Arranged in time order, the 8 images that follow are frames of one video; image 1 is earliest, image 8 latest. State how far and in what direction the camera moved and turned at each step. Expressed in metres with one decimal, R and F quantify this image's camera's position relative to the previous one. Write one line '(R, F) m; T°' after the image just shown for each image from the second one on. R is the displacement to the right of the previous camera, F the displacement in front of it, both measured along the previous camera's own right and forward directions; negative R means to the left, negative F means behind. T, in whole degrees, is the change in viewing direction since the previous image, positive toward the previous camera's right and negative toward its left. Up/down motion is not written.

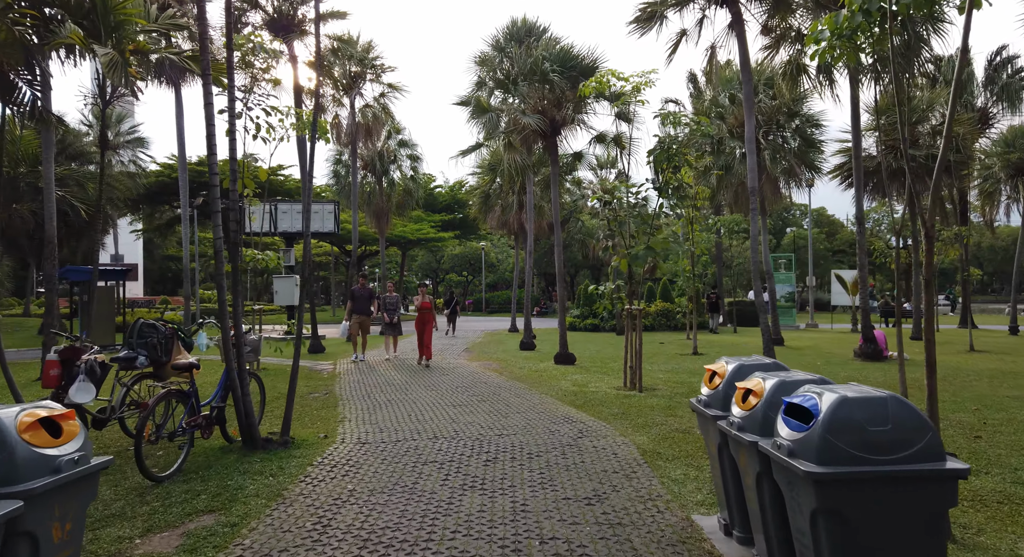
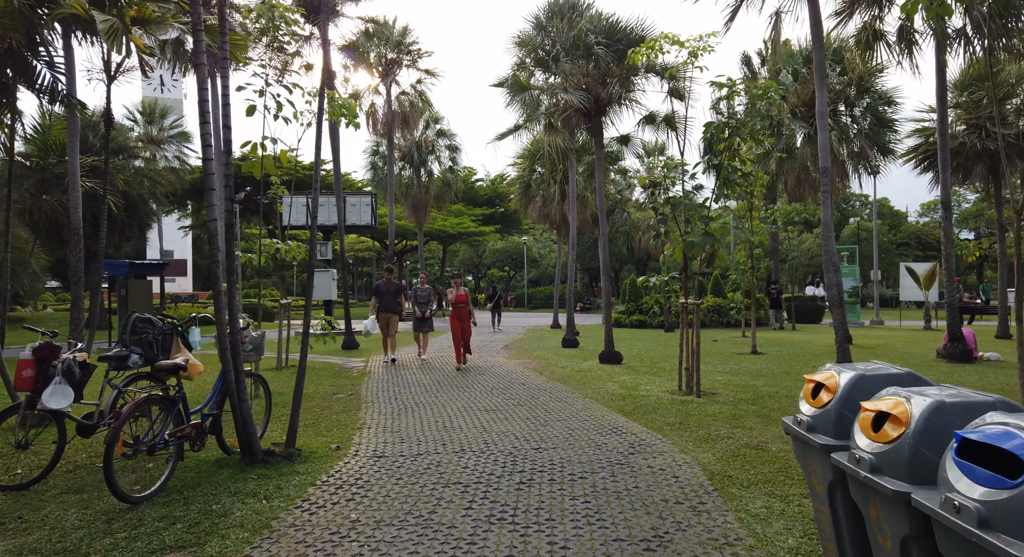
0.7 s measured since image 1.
(0.0, +0.9) m; -4°
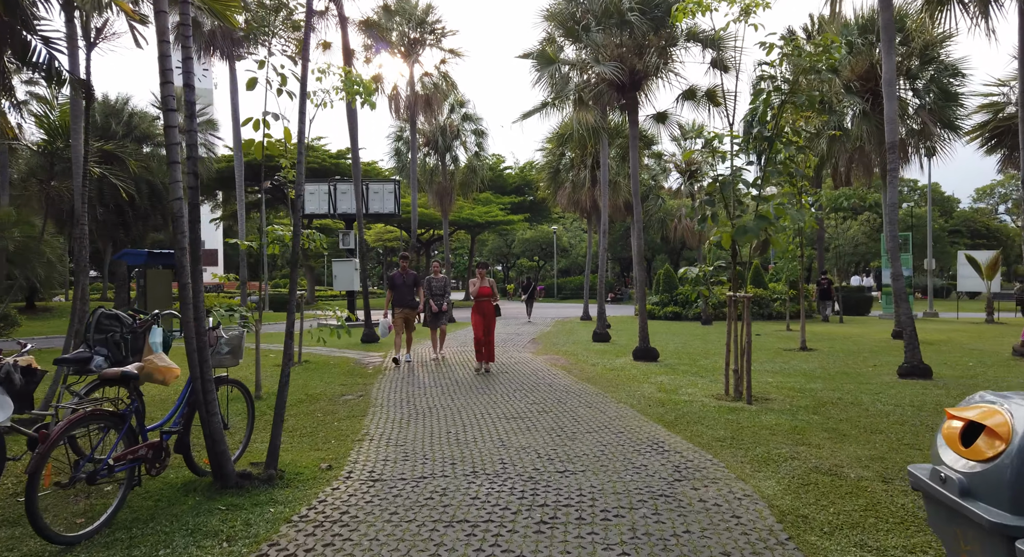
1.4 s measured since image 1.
(+0.1, +0.9) m; -2°
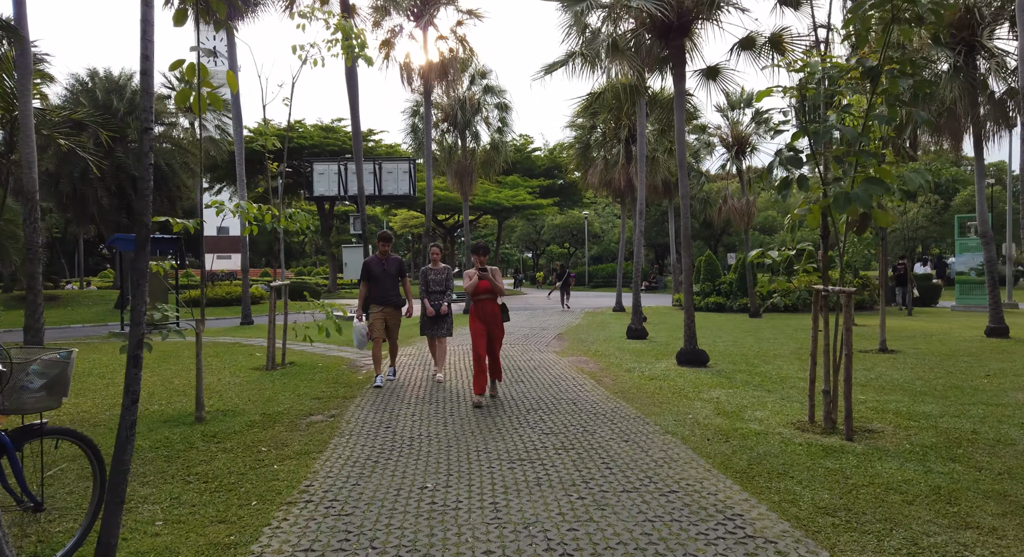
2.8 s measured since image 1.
(+0.2, +1.8) m; -3°
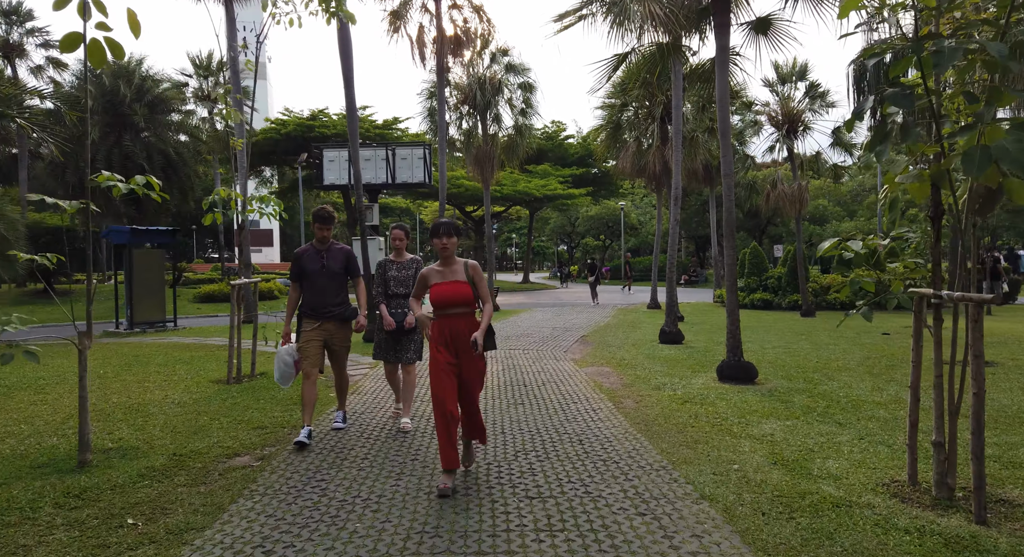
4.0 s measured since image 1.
(+0.4, +1.6) m; -3°
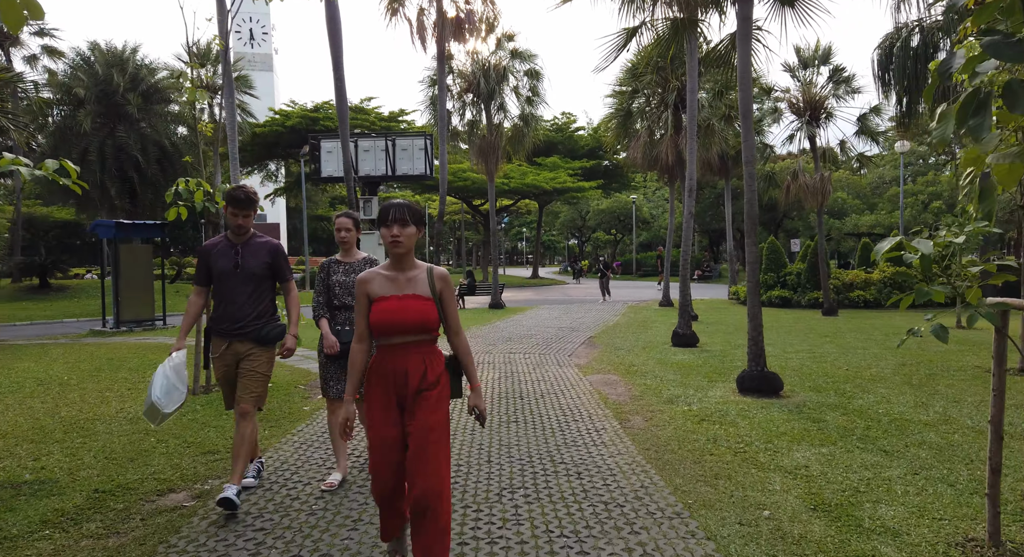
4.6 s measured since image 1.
(+0.2, +0.8) m; -1°
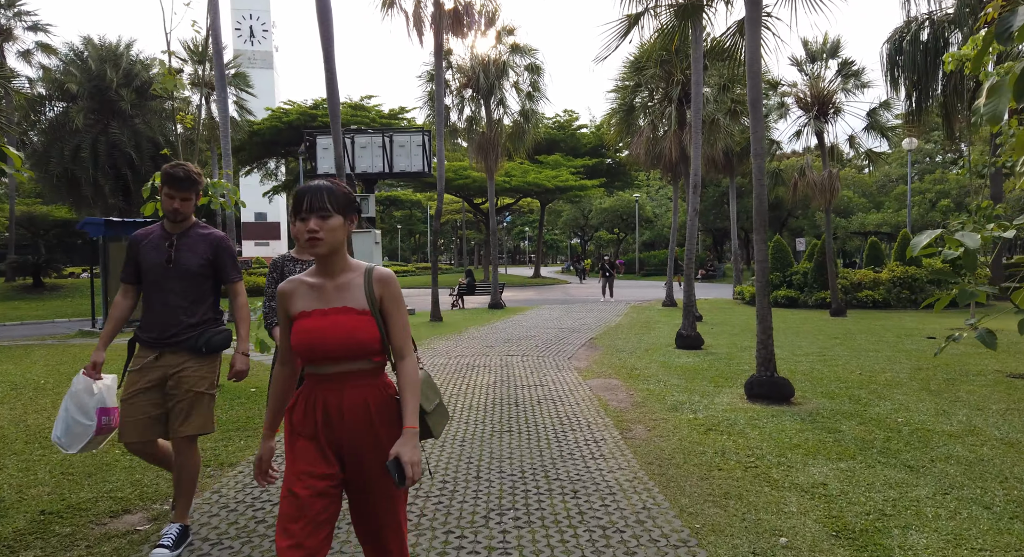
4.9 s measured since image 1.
(+0.1, +0.4) m; 0°
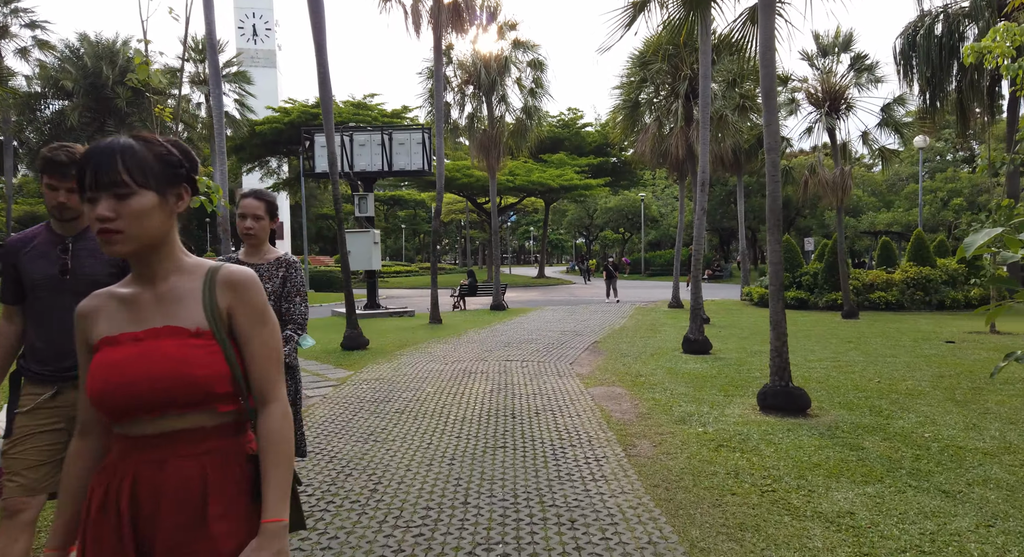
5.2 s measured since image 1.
(+0.1, +0.4) m; 0°
